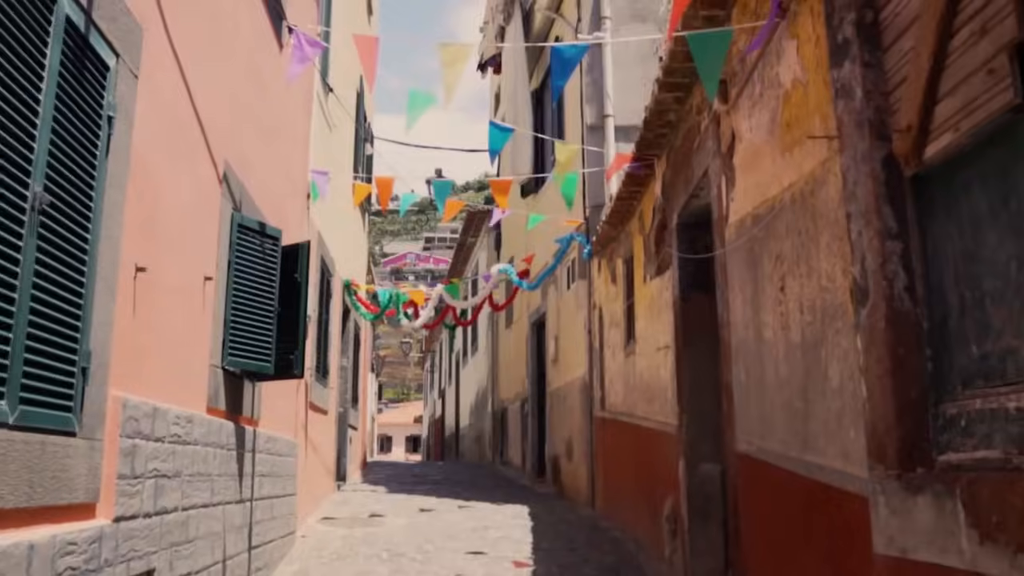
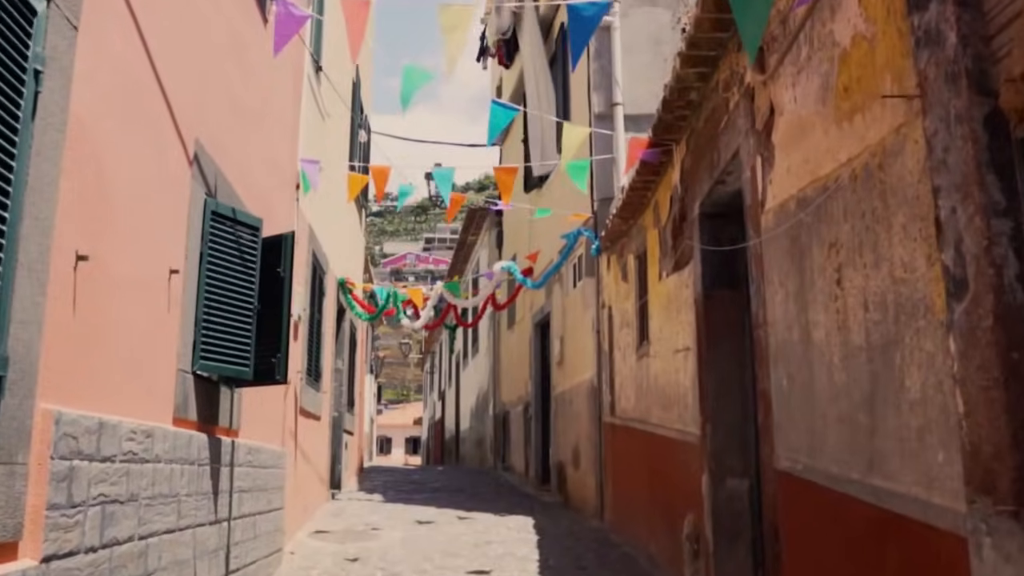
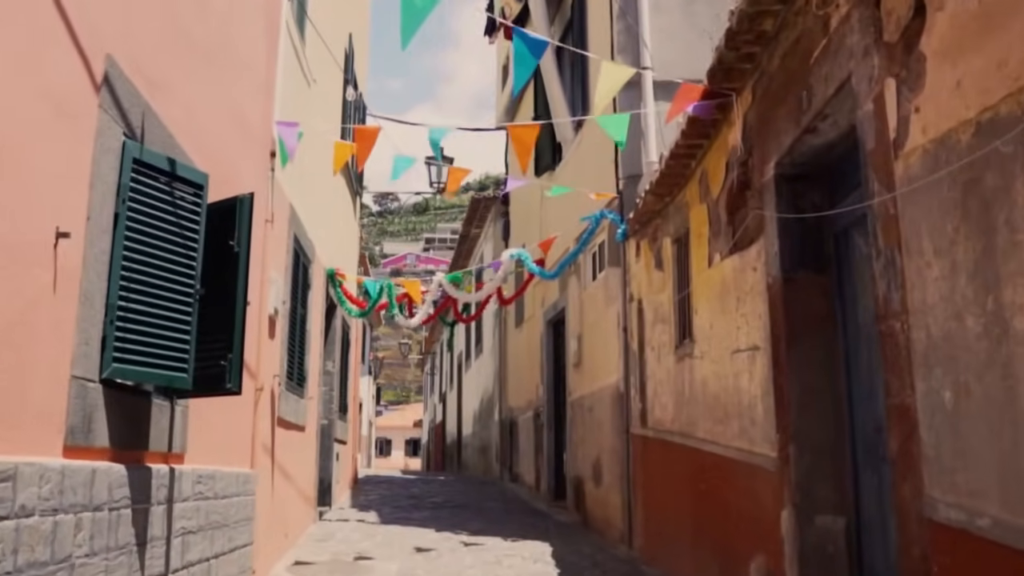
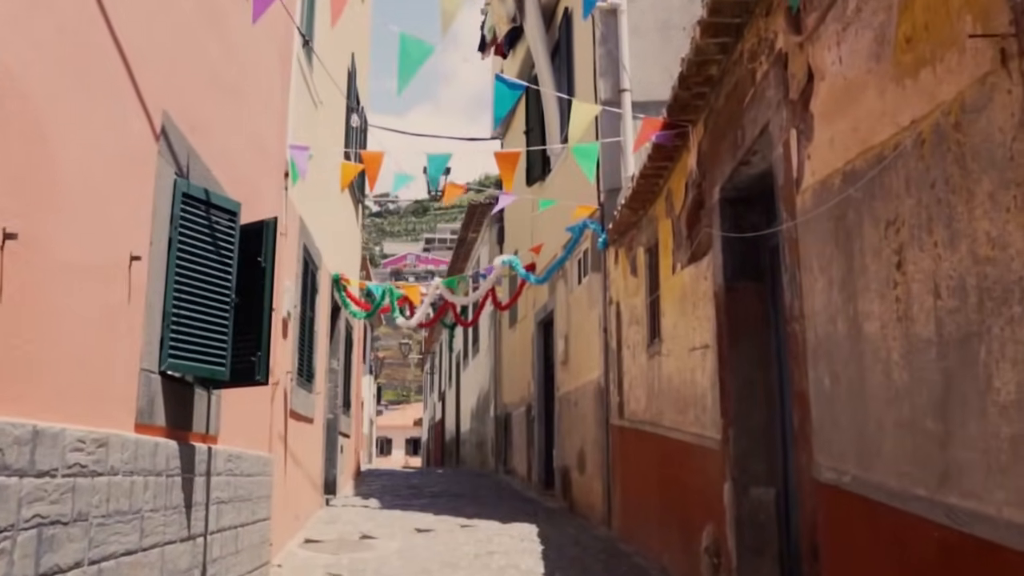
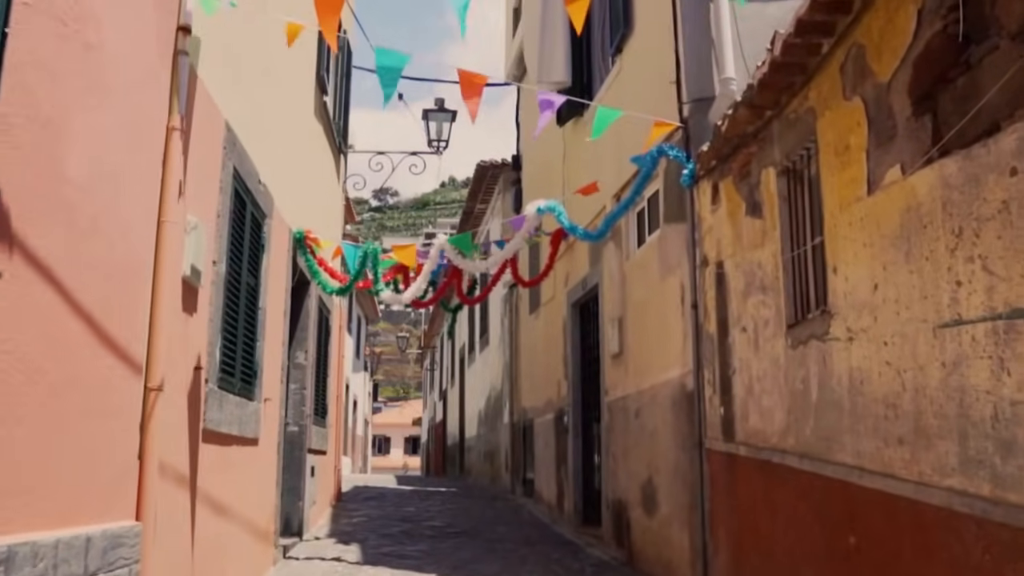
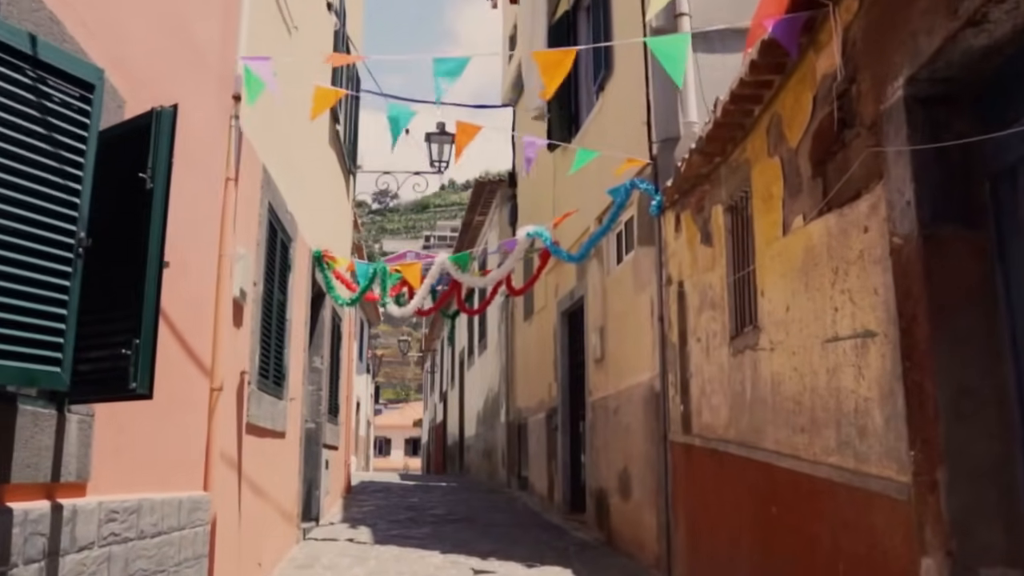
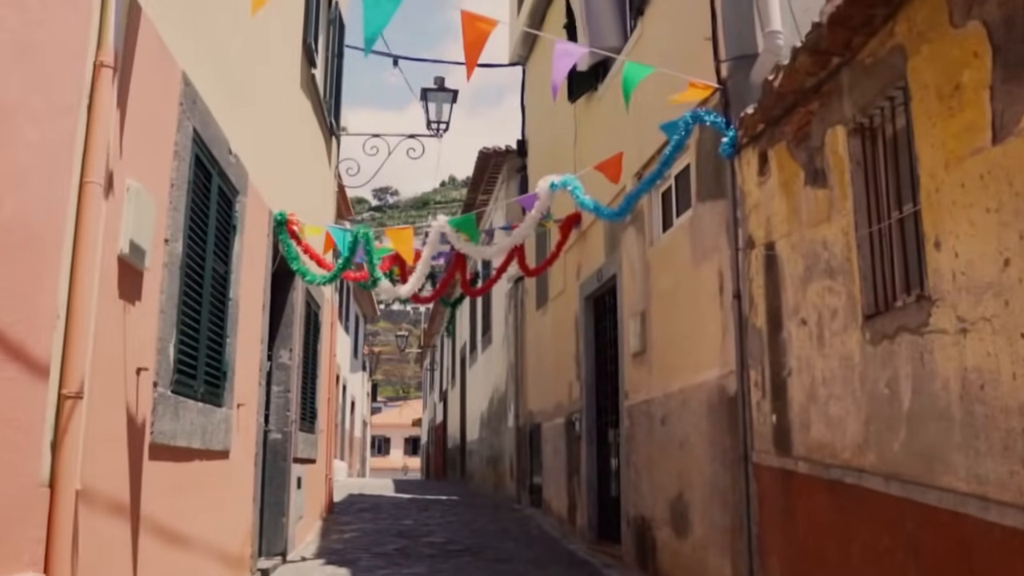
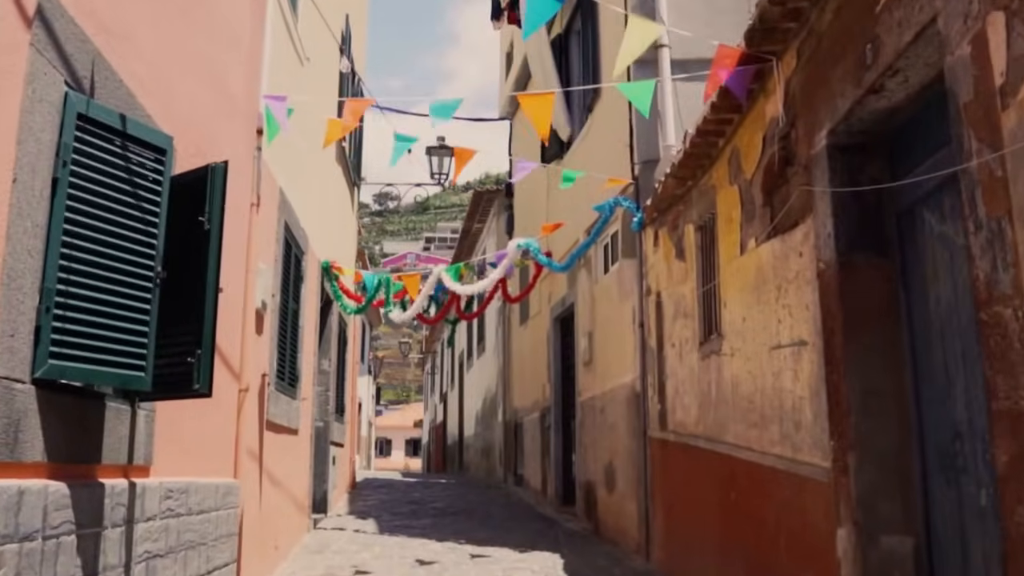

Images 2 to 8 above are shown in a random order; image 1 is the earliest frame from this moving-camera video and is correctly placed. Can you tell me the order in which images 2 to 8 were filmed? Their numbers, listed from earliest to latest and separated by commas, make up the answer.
2, 4, 3, 8, 6, 5, 7
